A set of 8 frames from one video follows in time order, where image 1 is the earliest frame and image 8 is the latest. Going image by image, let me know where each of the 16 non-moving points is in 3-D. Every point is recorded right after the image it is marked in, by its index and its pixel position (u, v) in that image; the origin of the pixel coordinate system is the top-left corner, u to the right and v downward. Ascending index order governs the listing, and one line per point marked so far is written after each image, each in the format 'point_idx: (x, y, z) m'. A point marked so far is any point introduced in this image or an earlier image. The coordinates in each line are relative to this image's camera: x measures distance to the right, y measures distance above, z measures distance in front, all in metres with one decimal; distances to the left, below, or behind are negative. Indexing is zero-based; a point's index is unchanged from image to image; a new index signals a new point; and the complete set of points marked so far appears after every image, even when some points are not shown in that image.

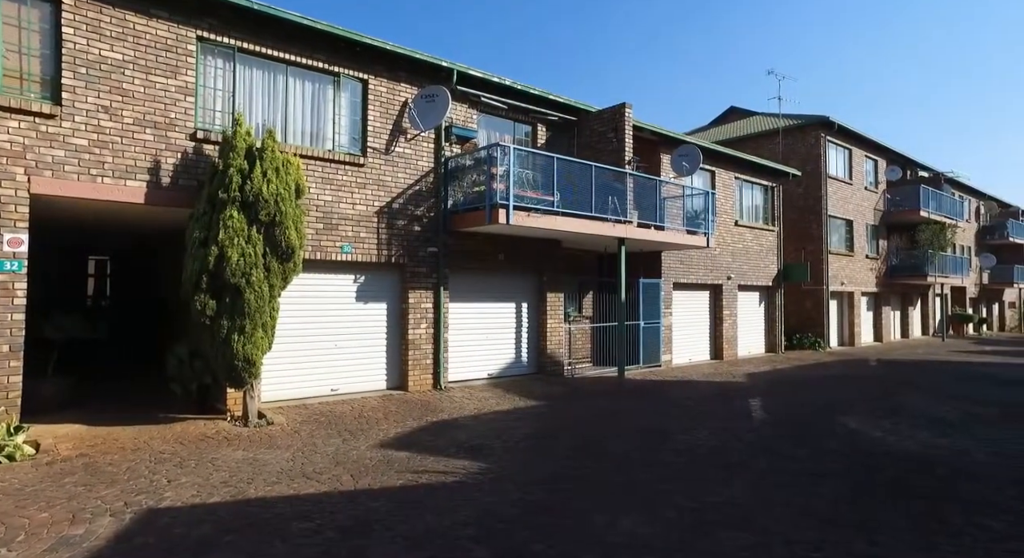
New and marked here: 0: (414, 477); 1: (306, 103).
0: (-0.9, -1.8, +5.6) m
1: (-3.2, +2.7, +9.4) m
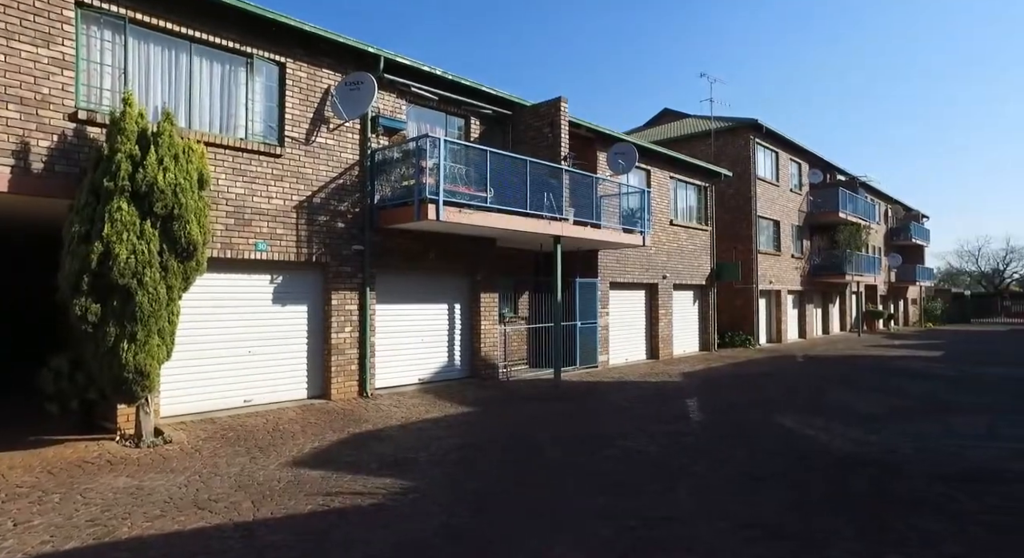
0: (-1.5, -1.8, +5.0) m
1: (-4.2, +2.7, +8.5) m
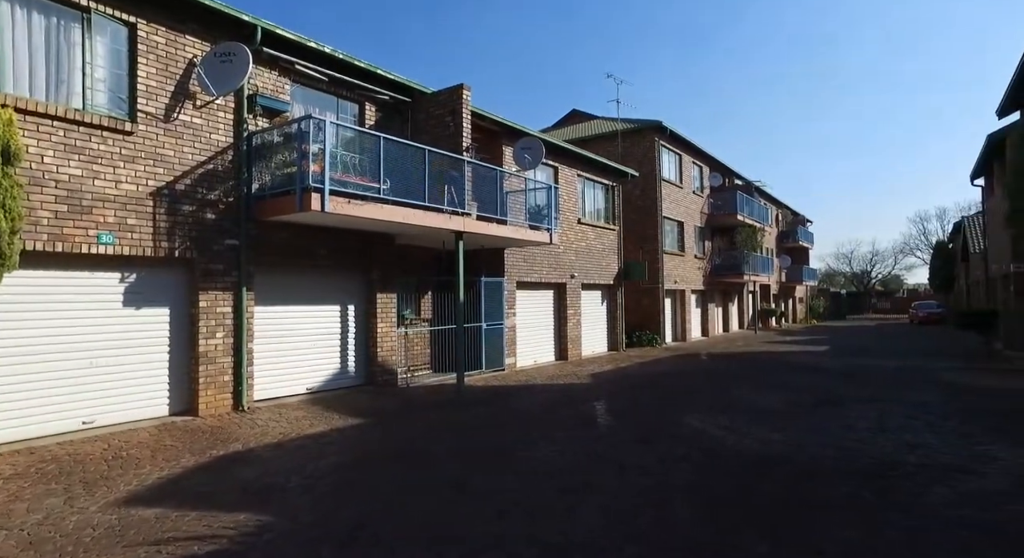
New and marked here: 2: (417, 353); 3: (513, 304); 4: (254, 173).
0: (-2.3, -1.8, +3.9) m
1: (-5.5, +2.7, +7.1) m
2: (-2.1, -1.7, +13.7) m
3: (0.0, -0.7, +16.1) m
4: (-4.0, +1.6, +9.4) m
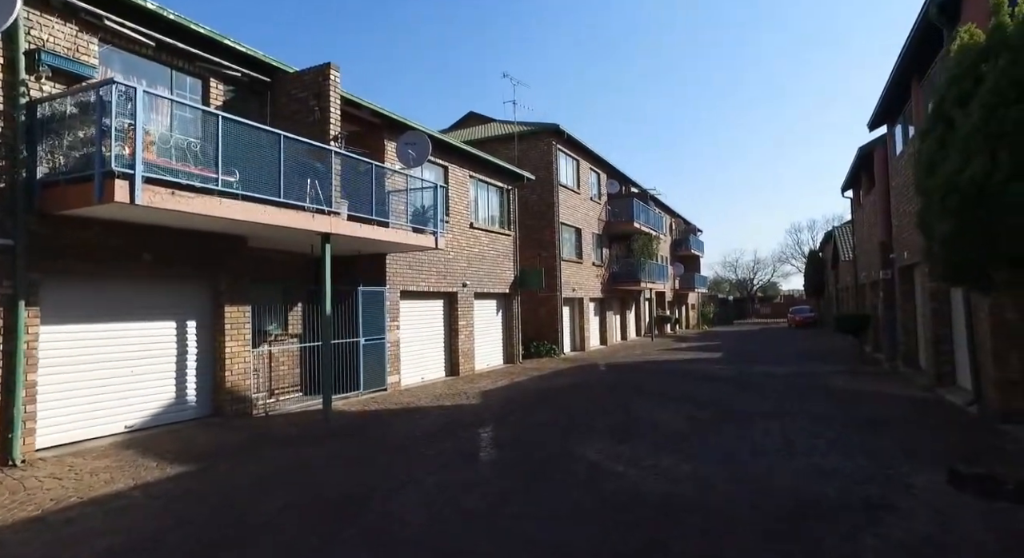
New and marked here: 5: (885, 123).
0: (-3.2, -1.8, +2.1) m
1: (-6.8, +2.6, +4.8) m
2: (-4.5, -1.9, +11.7) m
3: (-2.7, -0.9, +14.5) m
4: (-5.6, +1.5, +7.2) m
5: (+10.1, +4.2, +16.4) m
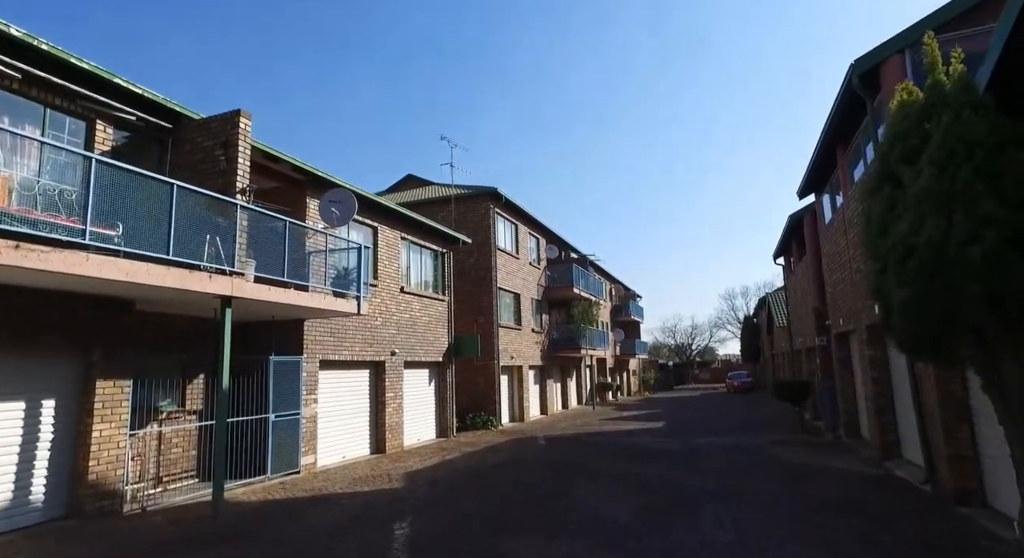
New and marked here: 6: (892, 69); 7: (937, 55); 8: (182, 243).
0: (-3.5, -2.0, +0.7) m
1: (-7.4, +2.2, +3.5) m
2: (-5.7, -3.0, +10.1) m
3: (-4.3, -2.4, +13.1) m
4: (-6.5, +0.8, +5.9) m
5: (+8.3, +2.4, +16.7) m
6: (+5.8, +3.2, +9.3) m
7: (+3.9, +2.1, +5.5) m
8: (-4.6, +0.5, +8.5) m
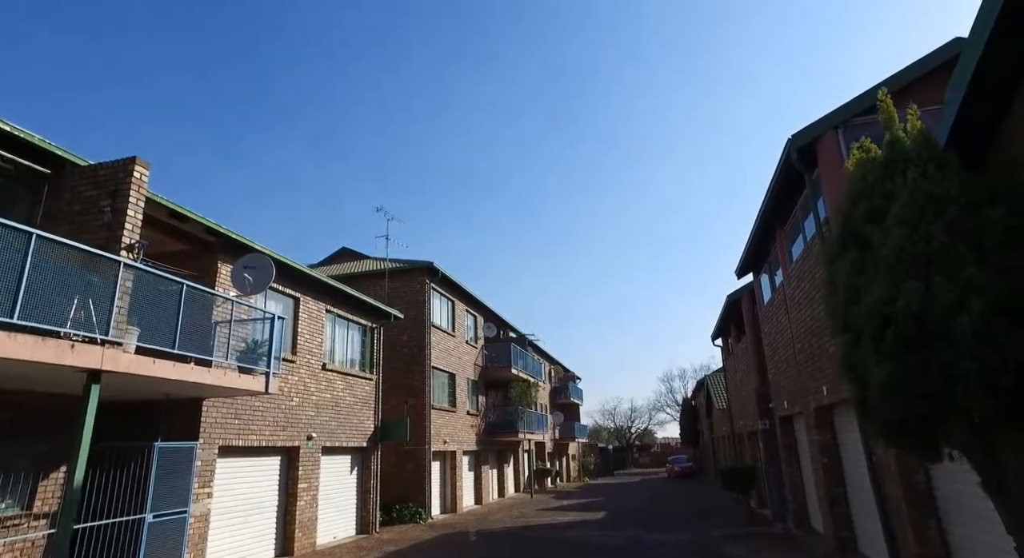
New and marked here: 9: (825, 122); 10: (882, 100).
0: (-3.7, -1.7, -0.8) m
1: (-7.8, +2.1, +2.1) m
2: (-6.8, -4.0, +8.1) m
3: (-5.7, -3.7, +11.3) m
4: (-7.1, +0.4, +4.4) m
5: (+6.5, +0.2, +16.7) m
6: (+4.8, +2.0, +9.2) m
7: (+3.3, +1.4, +5.2) m
8: (-5.5, -0.3, +7.1) m
9: (+4.7, +2.4, +9.2) m
10: (+3.2, +1.6, +5.3) m
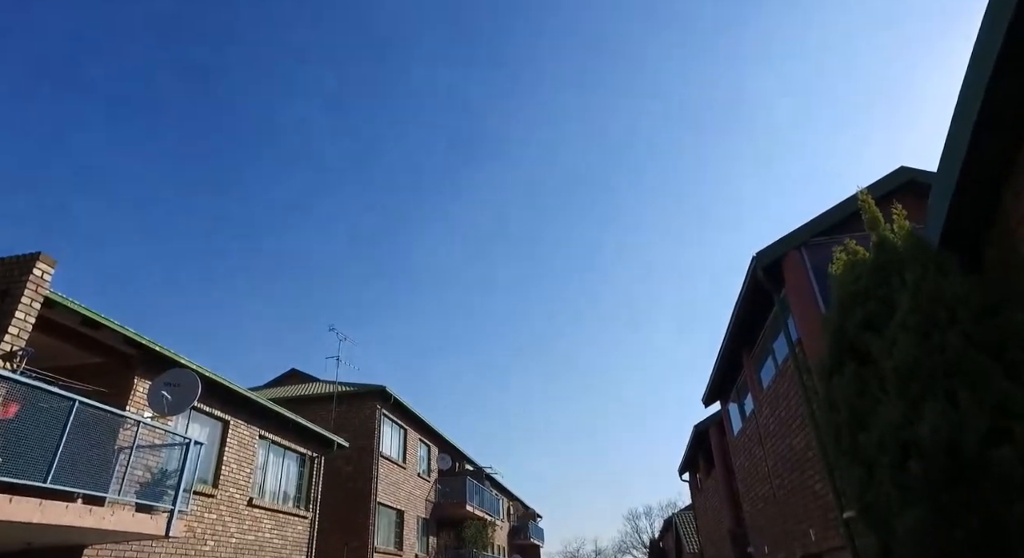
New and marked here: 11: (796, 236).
0: (-3.8, -1.2, -2.2) m
1: (-8.0, +2.1, +1.2) m
2: (-7.5, -5.1, +5.9) m
3: (-6.5, -5.6, +9.1) m
4: (-7.5, -0.1, +3.1) m
5: (+5.4, -3.1, +15.9) m
6: (+4.1, +0.2, +8.9) m
7: (+2.8, +0.5, +4.7) m
8: (-6.0, -1.3, +5.7) m
9: (+4.1, +0.6, +8.9) m
10: (+2.8, +0.6, +4.9) m
11: (+4.2, +0.6, +8.9) m
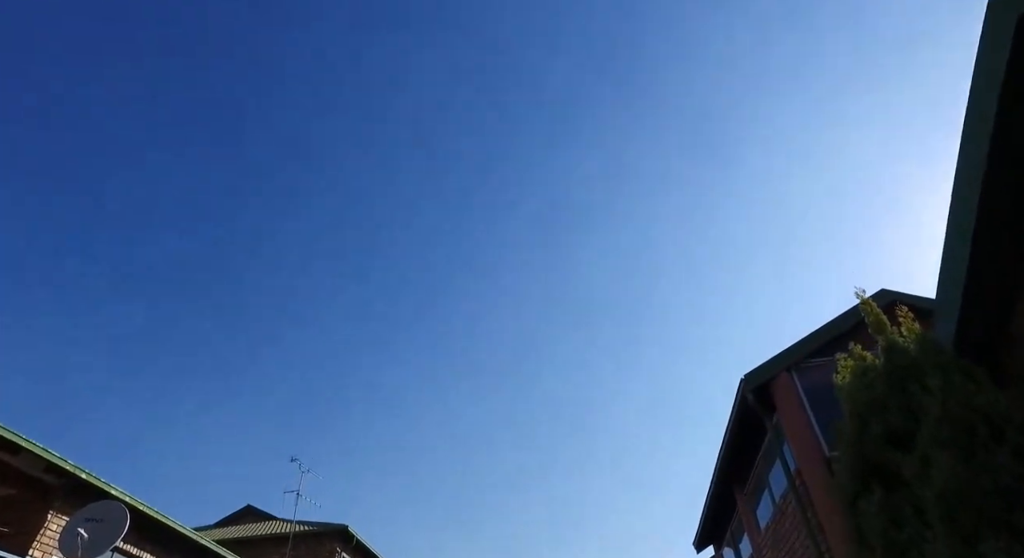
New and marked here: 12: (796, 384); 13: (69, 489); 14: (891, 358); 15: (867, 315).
0: (-3.8, -0.3, -3.1) m
1: (-8.1, +2.3, +0.8) m
2: (-7.8, -5.8, +3.9) m
3: (-7.0, -6.9, +6.9) m
4: (-7.7, -0.3, +2.3) m
5: (+4.7, -6.2, +14.4) m
6: (+3.7, -1.4, +8.2) m
7: (+2.6, -0.3, +4.2) m
8: (-6.4, -2.1, +4.6) m
9: (+3.7, -1.1, +8.4) m
10: (+2.5, -0.2, +4.4) m
11: (+3.8, -1.0, +8.4) m
12: (+3.8, -1.4, +8.1) m
13: (-7.4, -3.4, +10.1) m
14: (+2.4, -0.5, +3.8) m
15: (+2.5, -0.2, +4.3) m
